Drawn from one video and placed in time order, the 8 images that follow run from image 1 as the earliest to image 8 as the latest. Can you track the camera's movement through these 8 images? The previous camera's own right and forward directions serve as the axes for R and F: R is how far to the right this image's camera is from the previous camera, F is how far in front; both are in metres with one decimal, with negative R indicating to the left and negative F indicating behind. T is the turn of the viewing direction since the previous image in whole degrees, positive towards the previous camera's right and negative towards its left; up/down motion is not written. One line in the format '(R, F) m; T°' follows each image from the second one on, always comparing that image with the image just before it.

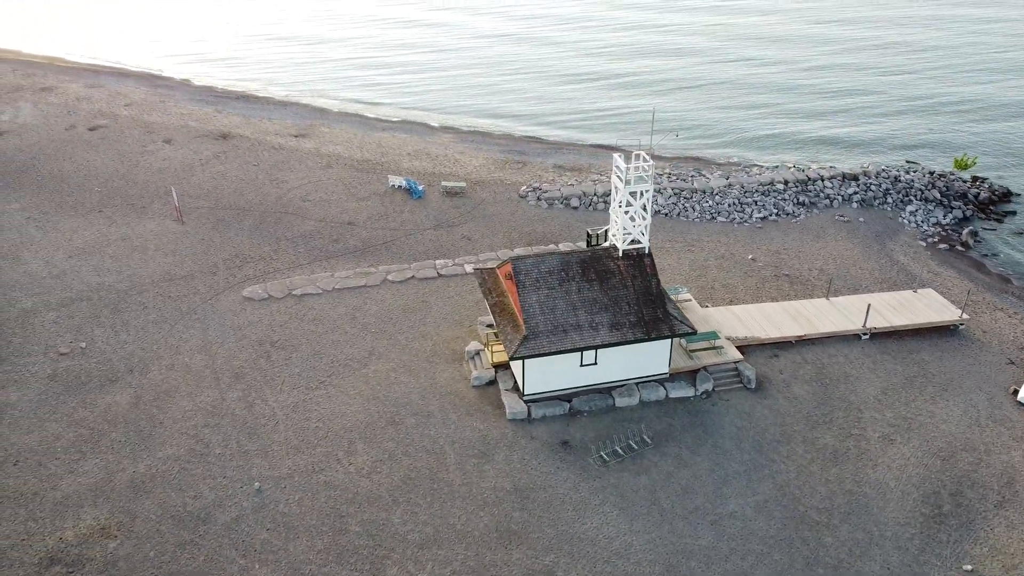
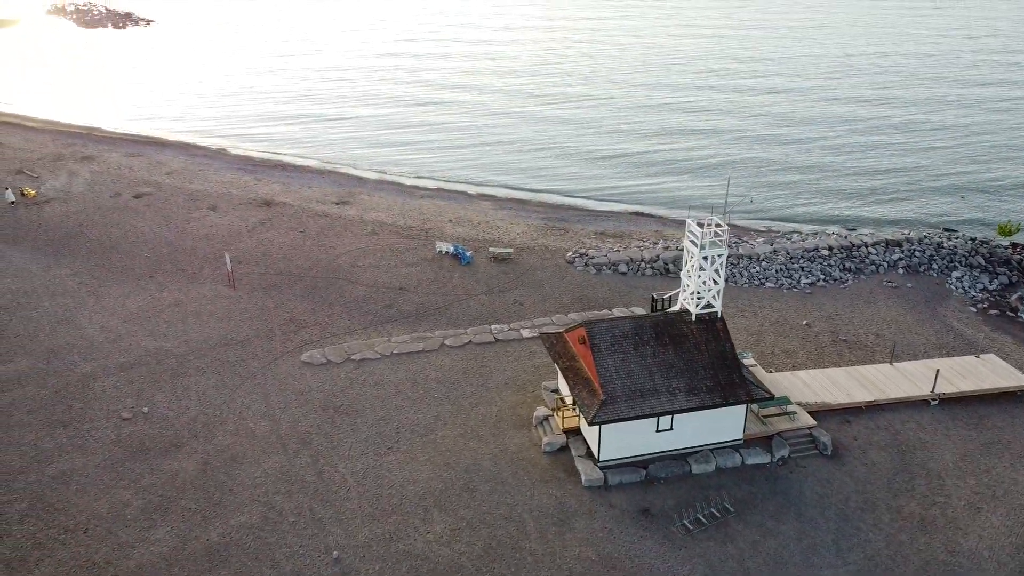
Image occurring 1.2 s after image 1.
(-1.7, 0.0) m; 0°
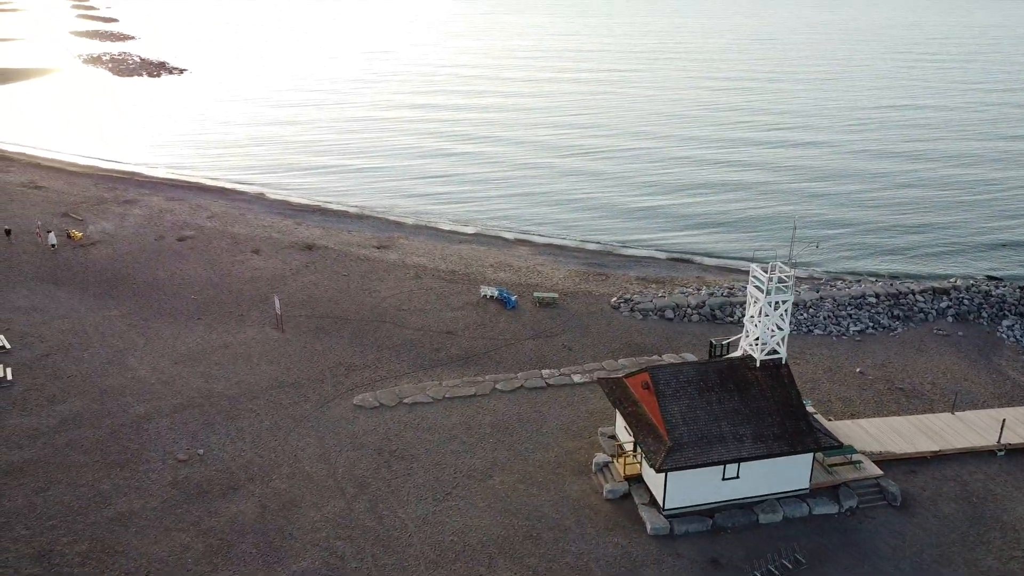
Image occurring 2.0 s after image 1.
(-1.2, 0.0) m; -1°
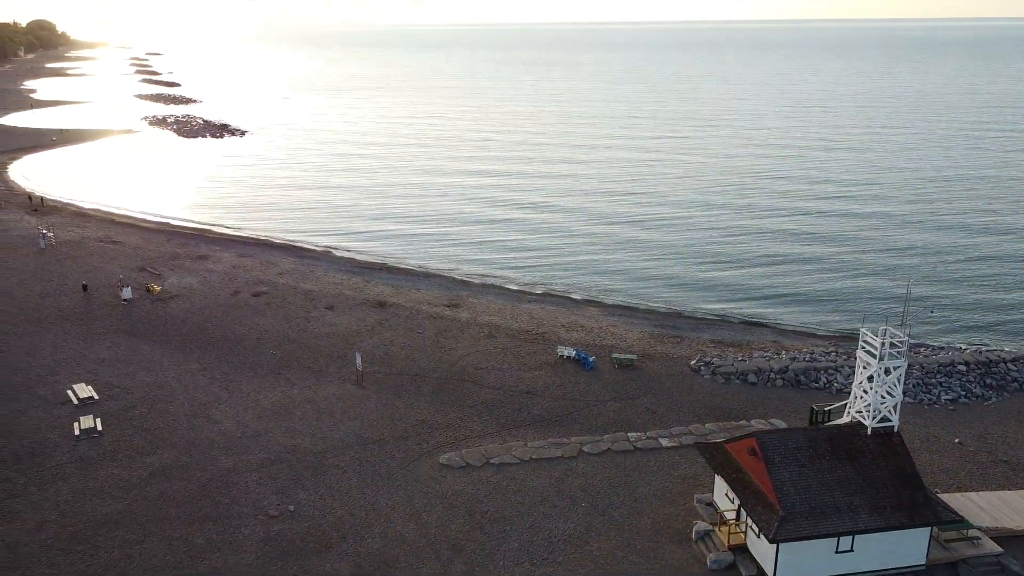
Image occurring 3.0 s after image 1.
(-1.6, +0.1) m; -3°
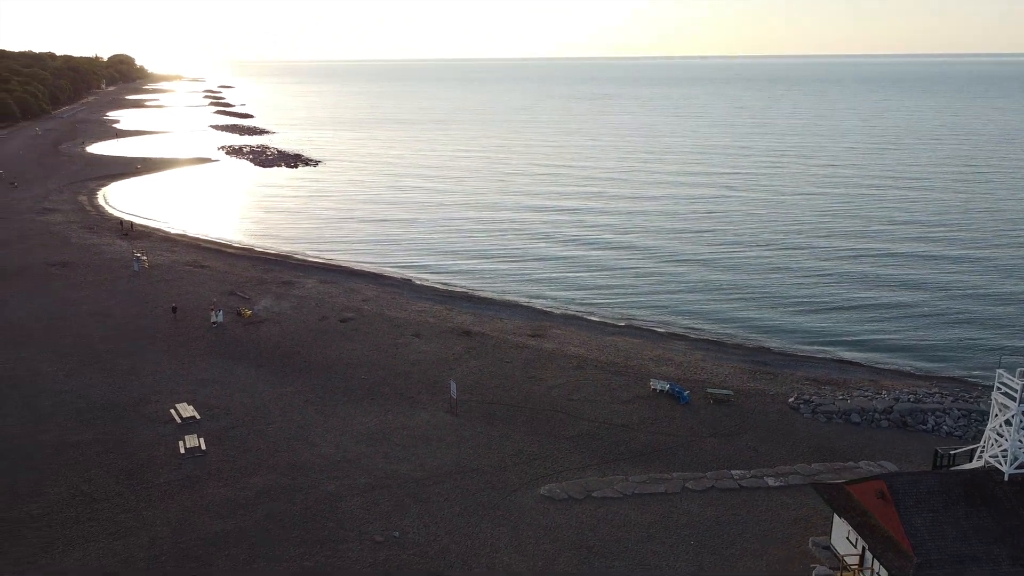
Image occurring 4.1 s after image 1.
(-1.6, 0.0) m; -4°
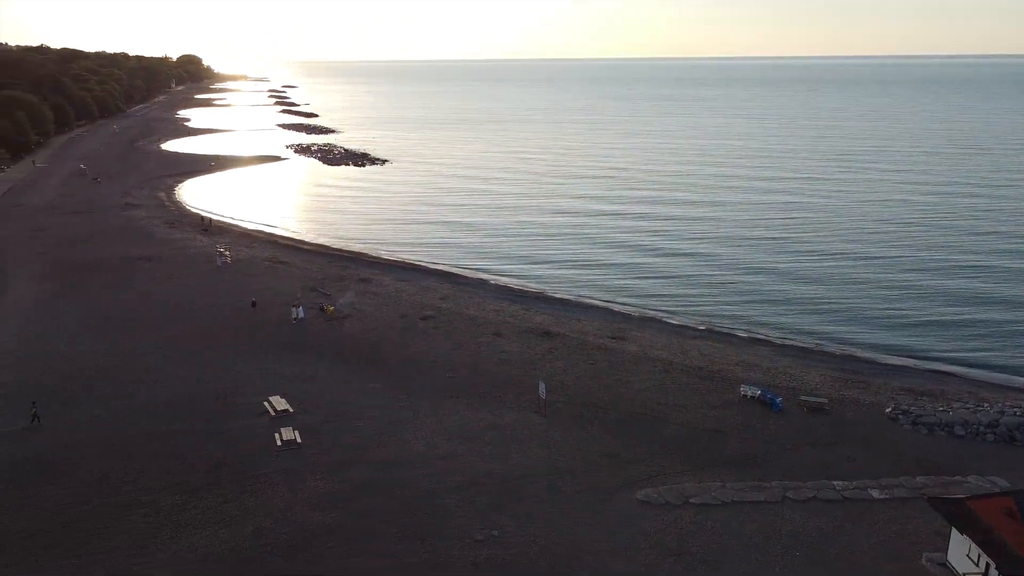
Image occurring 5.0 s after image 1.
(-1.4, 0.0) m; -4°
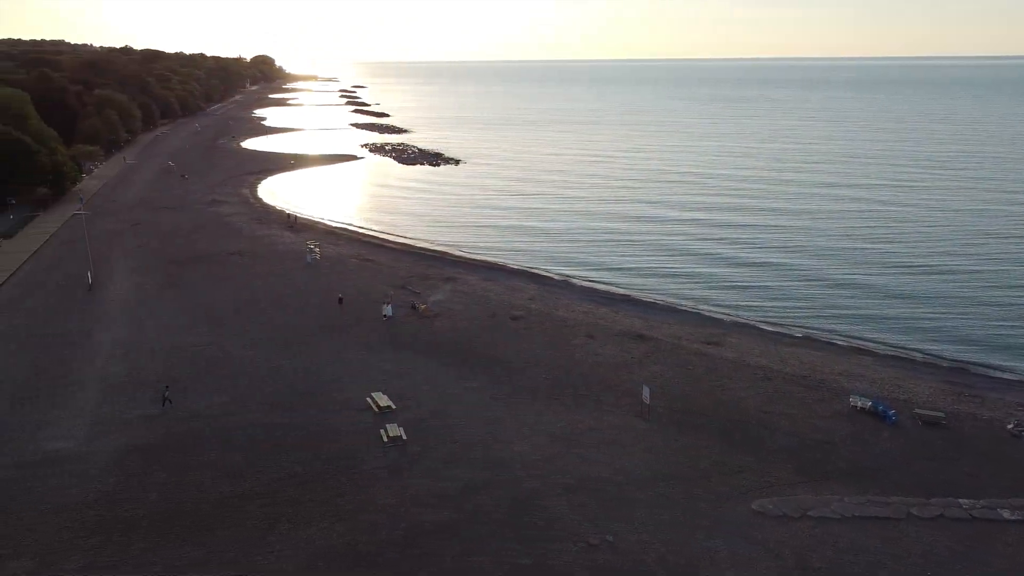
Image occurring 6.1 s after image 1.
(-1.6, +0.1) m; -4°
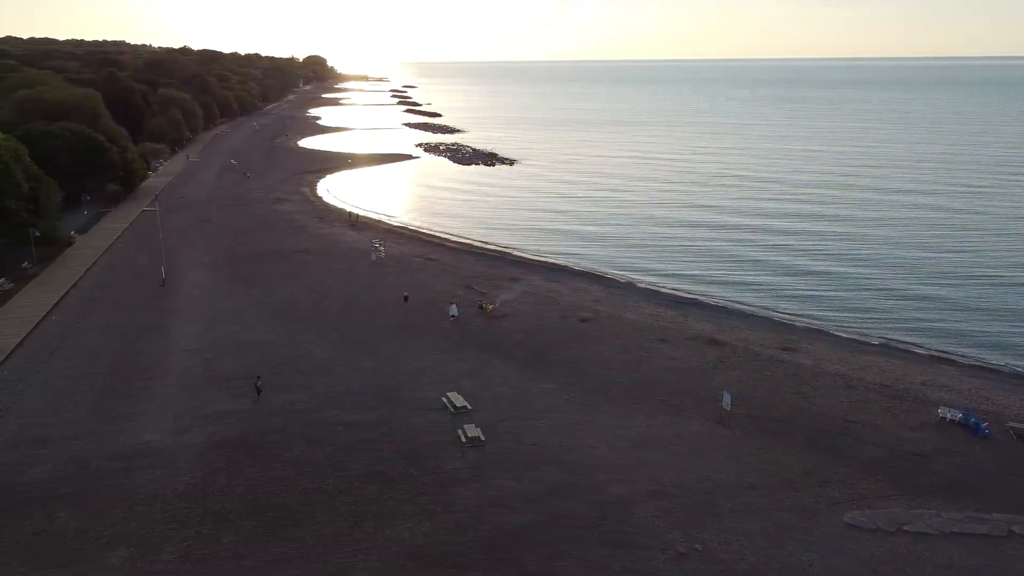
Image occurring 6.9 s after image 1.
(-1.2, +0.1) m; -3°
